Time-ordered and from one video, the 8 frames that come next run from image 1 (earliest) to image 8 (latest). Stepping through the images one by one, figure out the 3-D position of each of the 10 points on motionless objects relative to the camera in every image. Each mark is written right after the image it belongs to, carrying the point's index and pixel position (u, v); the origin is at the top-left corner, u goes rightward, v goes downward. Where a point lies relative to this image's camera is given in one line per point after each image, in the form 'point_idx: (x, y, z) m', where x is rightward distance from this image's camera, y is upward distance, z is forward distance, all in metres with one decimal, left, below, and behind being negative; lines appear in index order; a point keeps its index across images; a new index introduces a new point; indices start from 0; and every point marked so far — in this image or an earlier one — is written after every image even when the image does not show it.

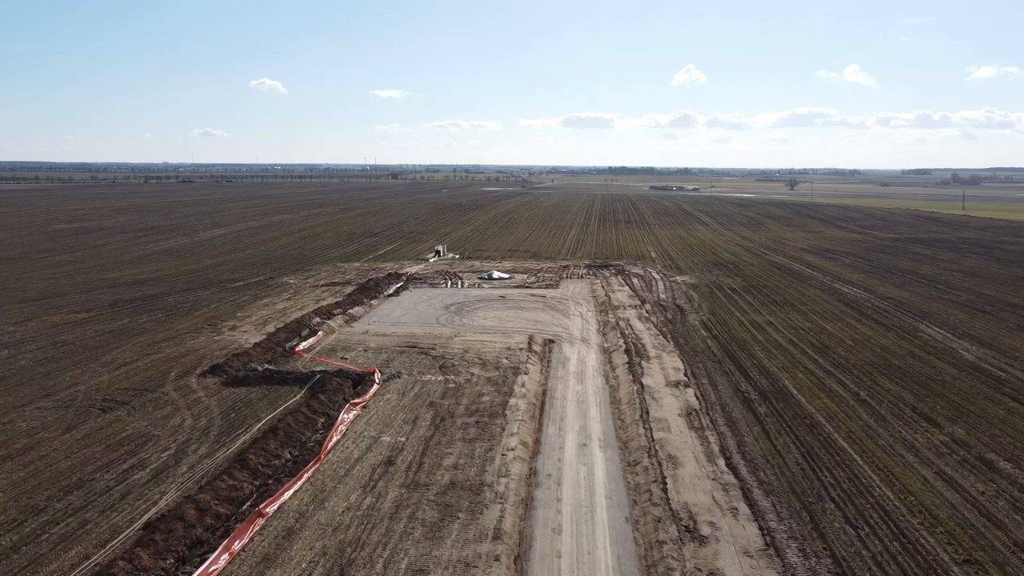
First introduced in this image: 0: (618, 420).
0: (+2.0, -2.6, +16.3) m
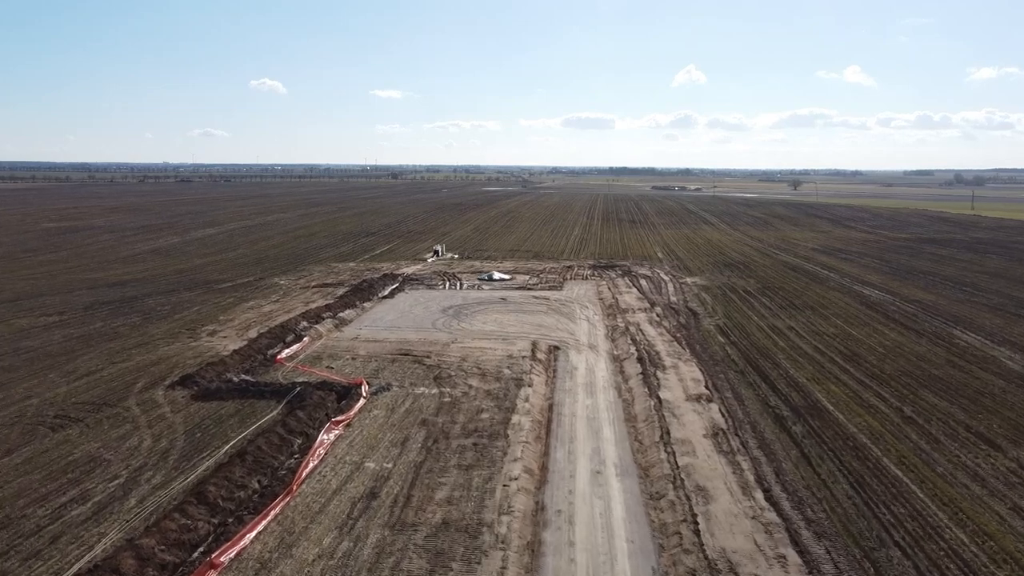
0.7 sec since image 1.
0: (+2.1, -2.6, +14.3) m
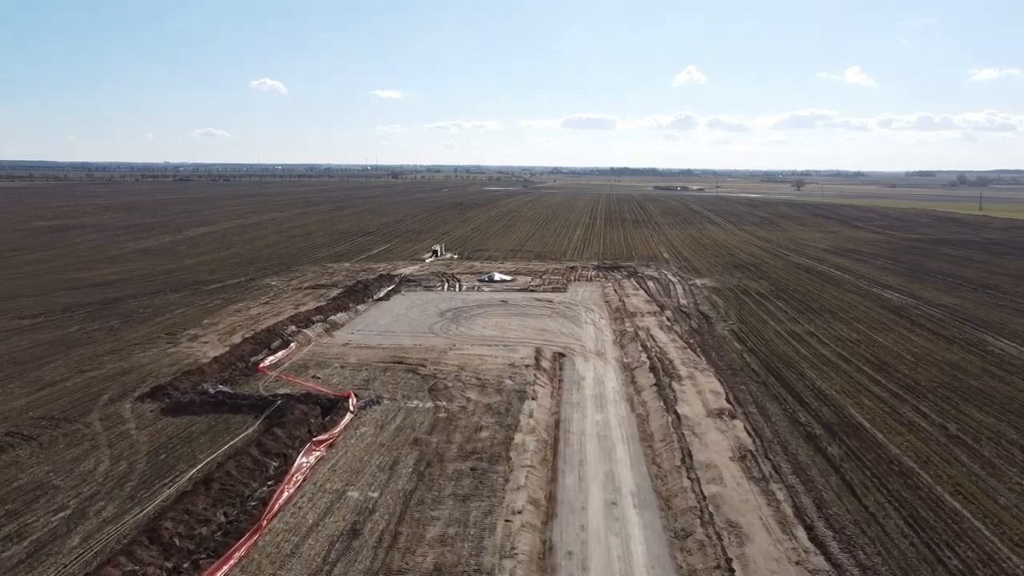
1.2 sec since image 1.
0: (+2.1, -2.7, +12.7) m
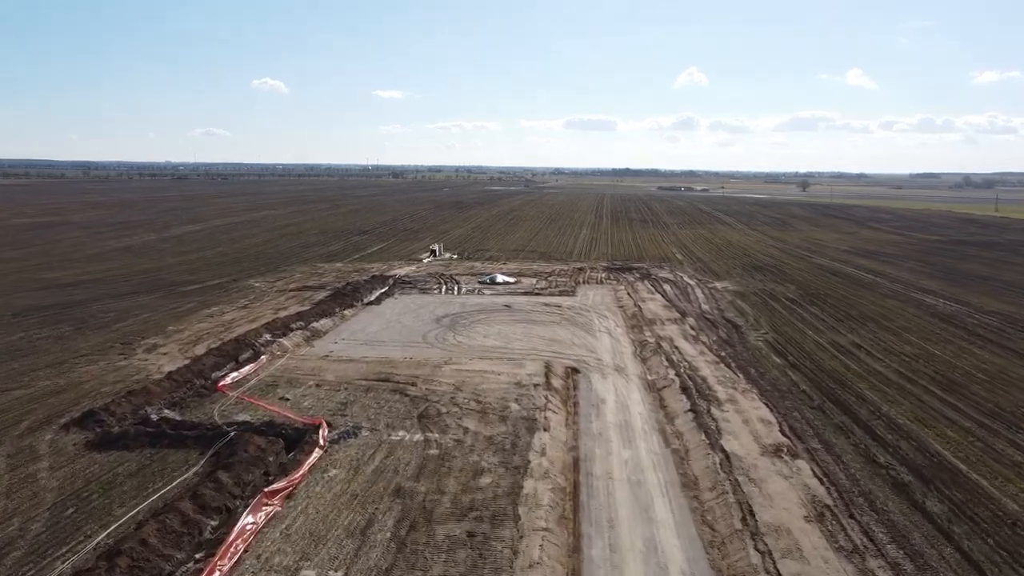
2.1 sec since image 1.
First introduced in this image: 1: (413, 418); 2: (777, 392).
0: (+2.2, -2.8, +9.8) m
1: (-1.6, -2.1, +13.9) m
2: (+5.1, -2.0, +16.2) m
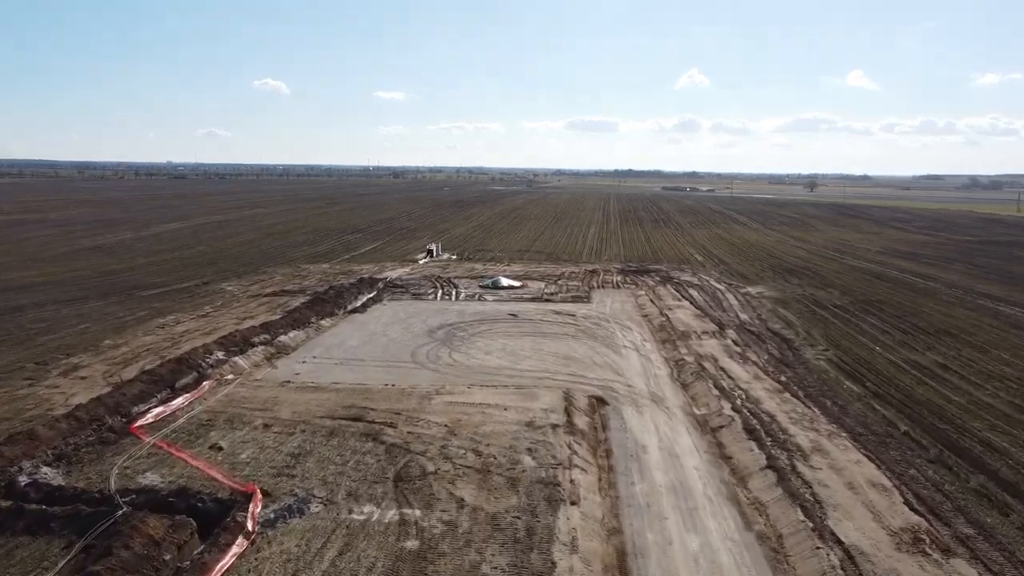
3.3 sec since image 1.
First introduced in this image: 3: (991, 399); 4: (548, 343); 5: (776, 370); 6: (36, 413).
0: (+2.4, -2.9, +5.8) m
1: (-1.5, -2.3, +9.9) m
2: (+5.2, -2.2, +12.2) m
3: (+8.4, -1.9, +14.8) m
4: (+0.8, -1.3, +19.7) m
5: (+5.4, -1.6, +17.1) m
6: (-7.3, -1.9, +12.9) m
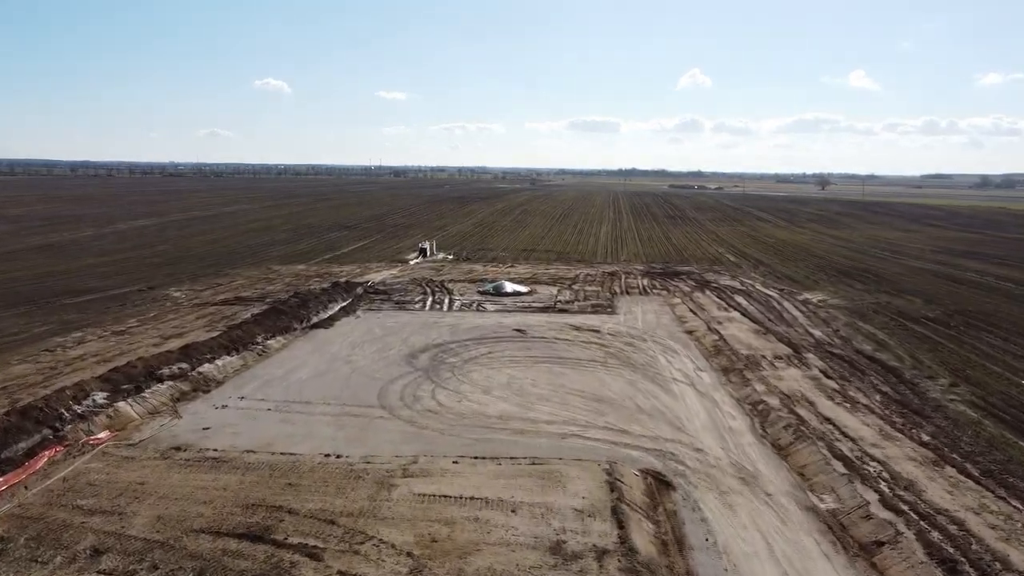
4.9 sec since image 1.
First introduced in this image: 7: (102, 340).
0: (+2.5, -3.1, +0.5) m
1: (-1.4, -2.5, +4.6) m
2: (+5.4, -2.3, +6.9) m
3: (+8.5, -2.1, +9.5) m
4: (+1.0, -1.5, +14.4) m
5: (+5.5, -1.8, +11.8) m
6: (-7.2, -2.1, +7.6) m
7: (-8.3, -1.0, +17.1) m
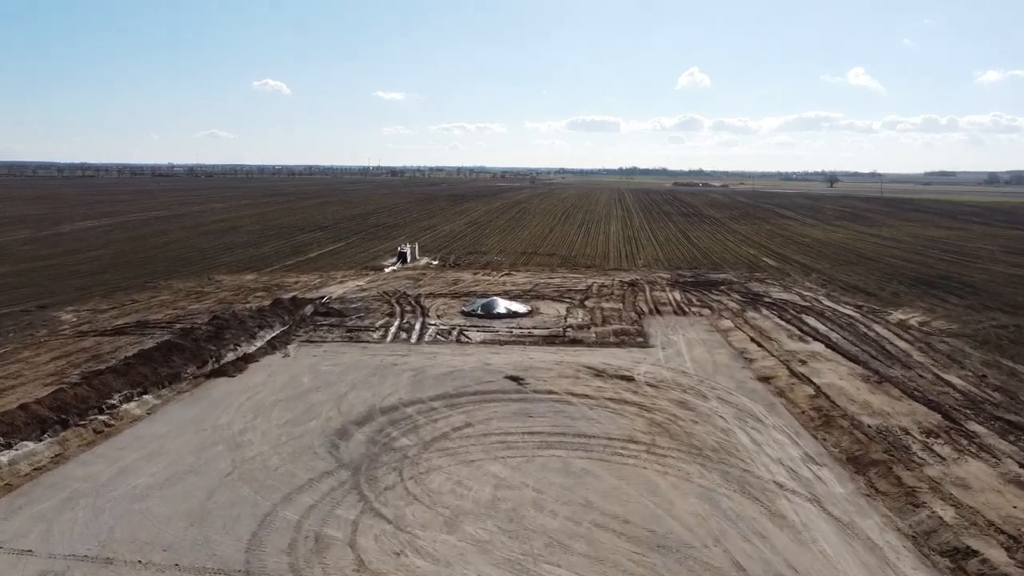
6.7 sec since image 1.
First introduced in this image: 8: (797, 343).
0: (+2.4, -3.5, -5.5) m
1: (-1.5, -2.9, -1.4) m
2: (+5.2, -2.7, +0.9) m
3: (+8.4, -2.5, +3.4) m
4: (+0.8, -1.9, +8.4) m
5: (+5.4, -2.2, +5.8) m
6: (-7.3, -2.6, +1.6) m
7: (-8.4, -1.5, +11.0) m
8: (+5.2, -1.0, +15.3) m
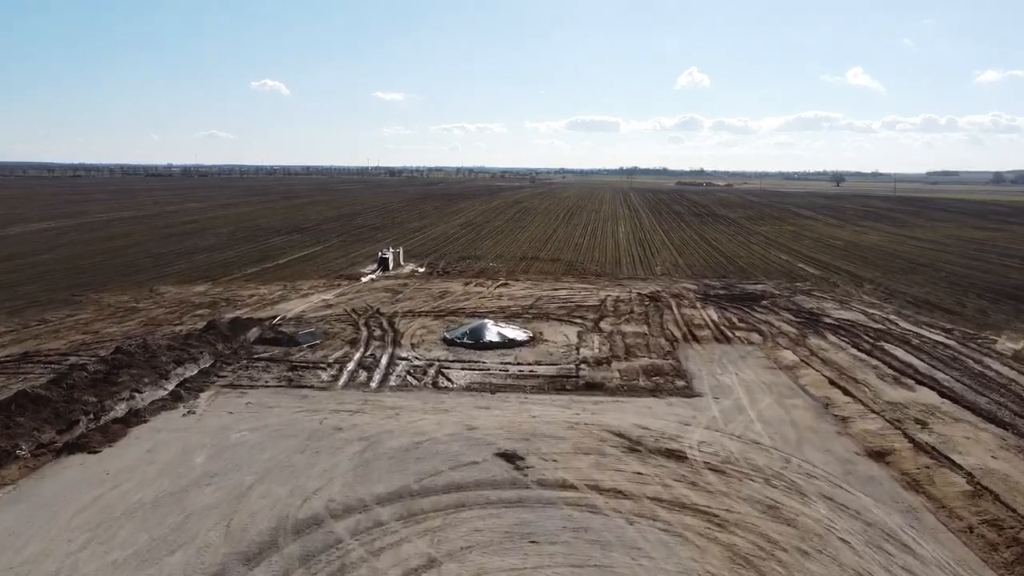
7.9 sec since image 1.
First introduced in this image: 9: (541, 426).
0: (+2.3, -3.9, -9.6) m
1: (-1.5, -3.2, -5.5) m
2: (+5.2, -3.1, -3.3) m
3: (+8.3, -2.9, -0.7) m
4: (+0.8, -2.2, +4.3) m
5: (+5.3, -2.6, +1.6) m
6: (-7.3, -2.9, -2.6) m
7: (-8.5, -1.9, +6.9) m
8: (+5.1, -1.3, +11.1) m
9: (+0.3, -1.5, +9.8) m
